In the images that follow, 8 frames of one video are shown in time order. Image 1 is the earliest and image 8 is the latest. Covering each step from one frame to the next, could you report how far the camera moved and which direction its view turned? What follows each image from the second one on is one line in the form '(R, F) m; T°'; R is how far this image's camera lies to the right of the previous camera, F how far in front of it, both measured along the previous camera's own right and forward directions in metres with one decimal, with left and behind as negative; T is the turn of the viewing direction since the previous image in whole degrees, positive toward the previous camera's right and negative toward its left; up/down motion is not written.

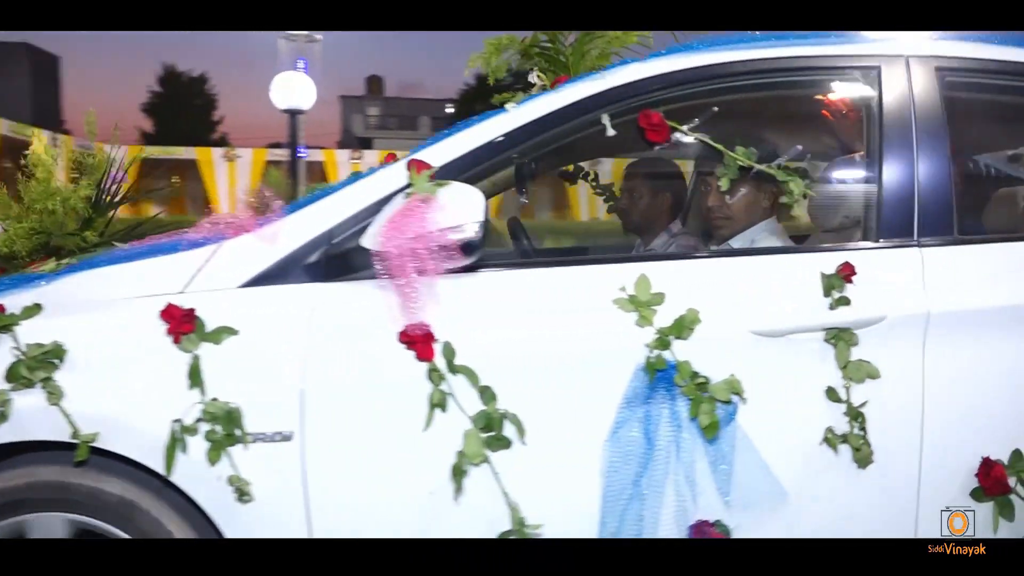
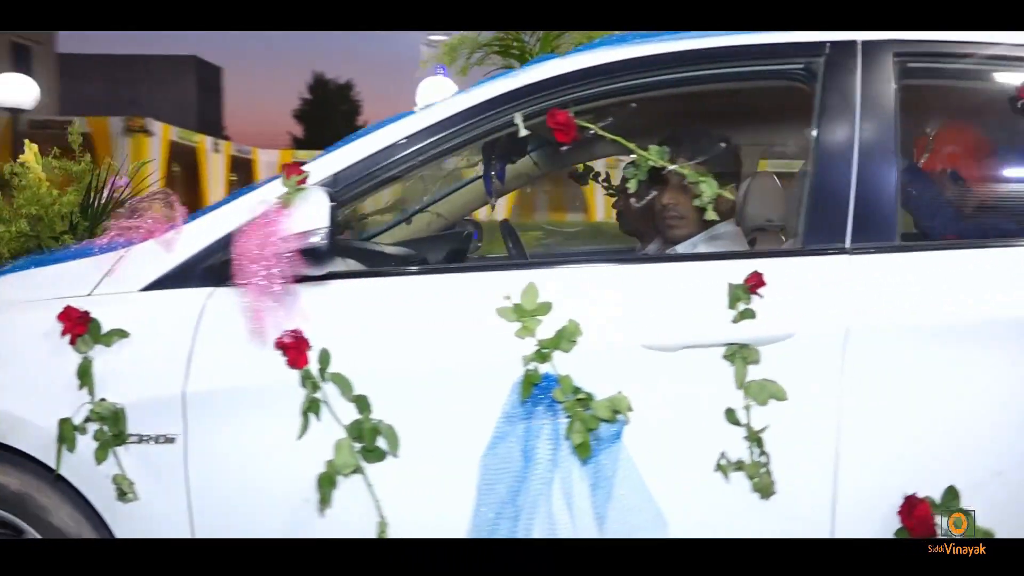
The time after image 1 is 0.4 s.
(+0.6, +0.1) m; -8°
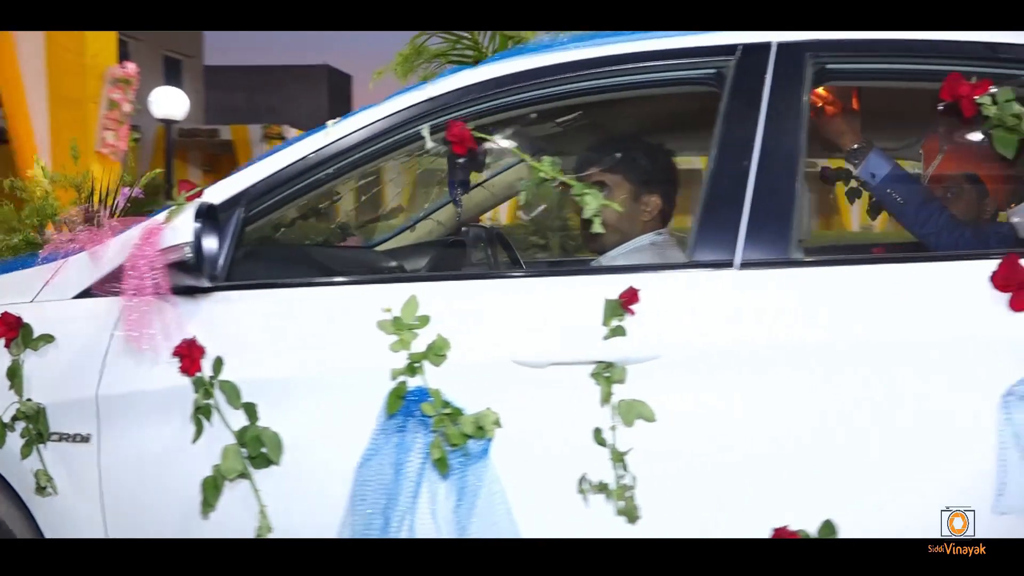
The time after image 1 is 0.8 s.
(+0.5, 0.0) m; -8°
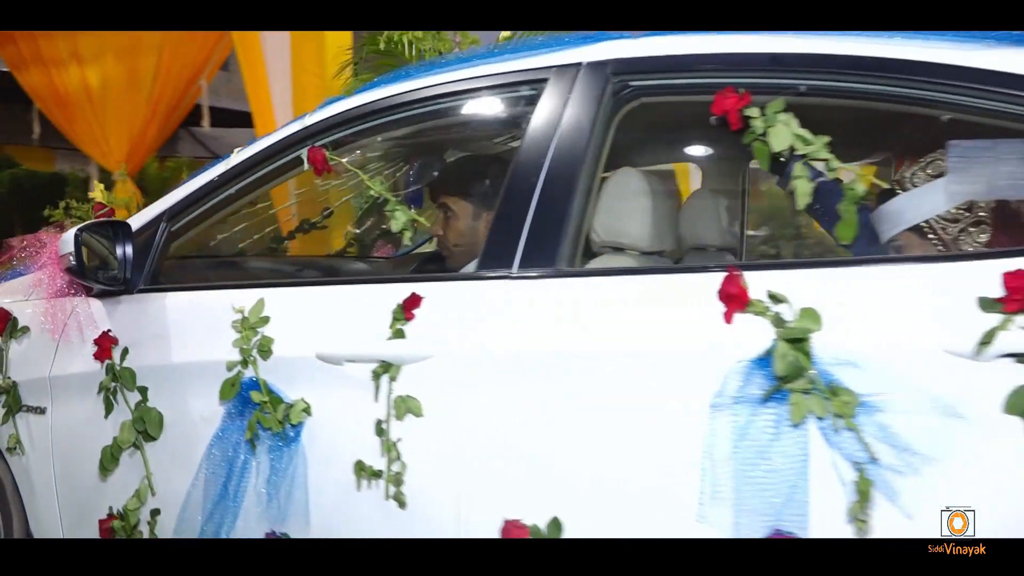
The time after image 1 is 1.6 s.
(+0.9, -0.1) m; -13°
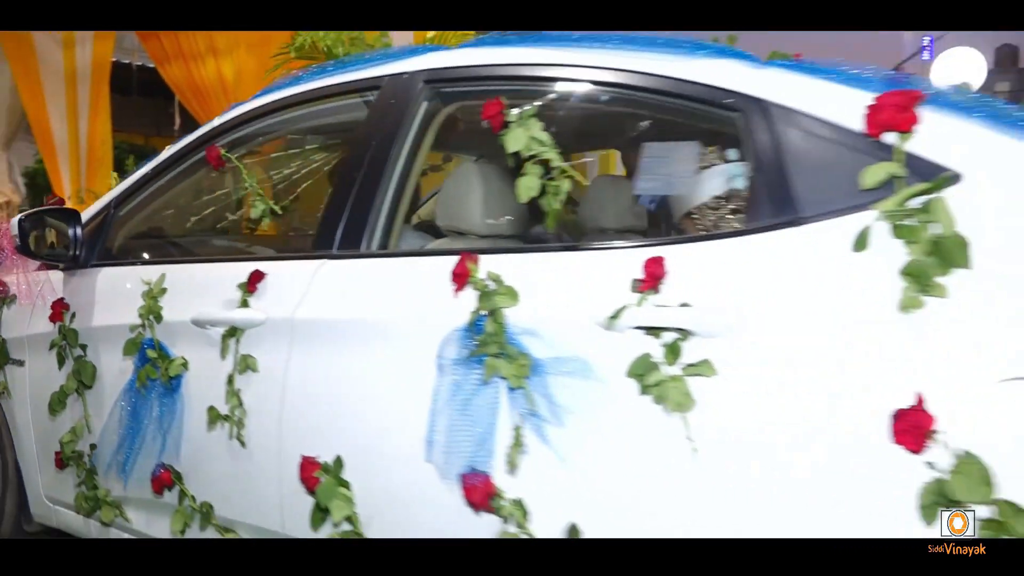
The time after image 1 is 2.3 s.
(+0.8, -0.3) m; -8°
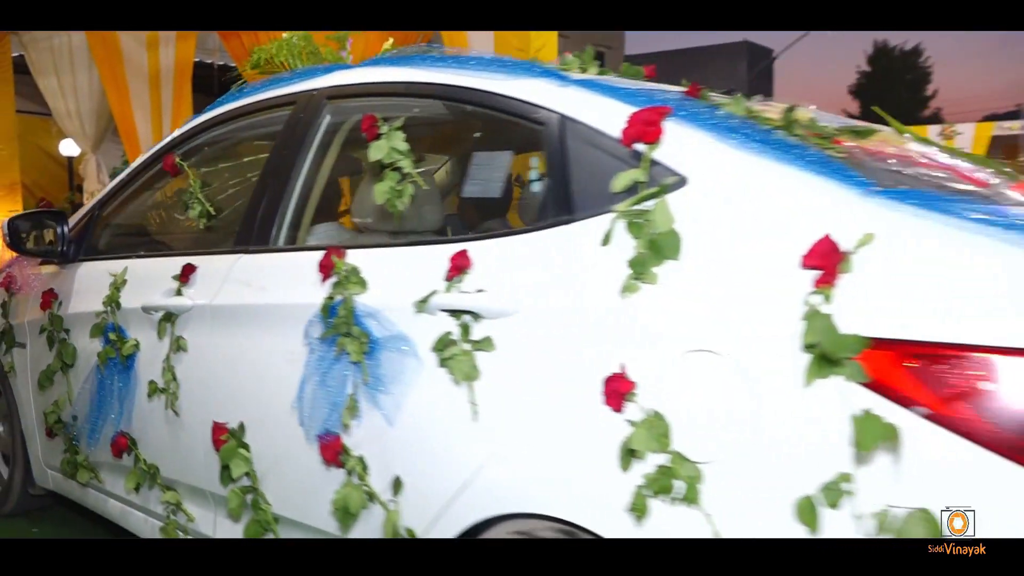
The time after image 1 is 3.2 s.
(+0.6, -0.3) m; -5°
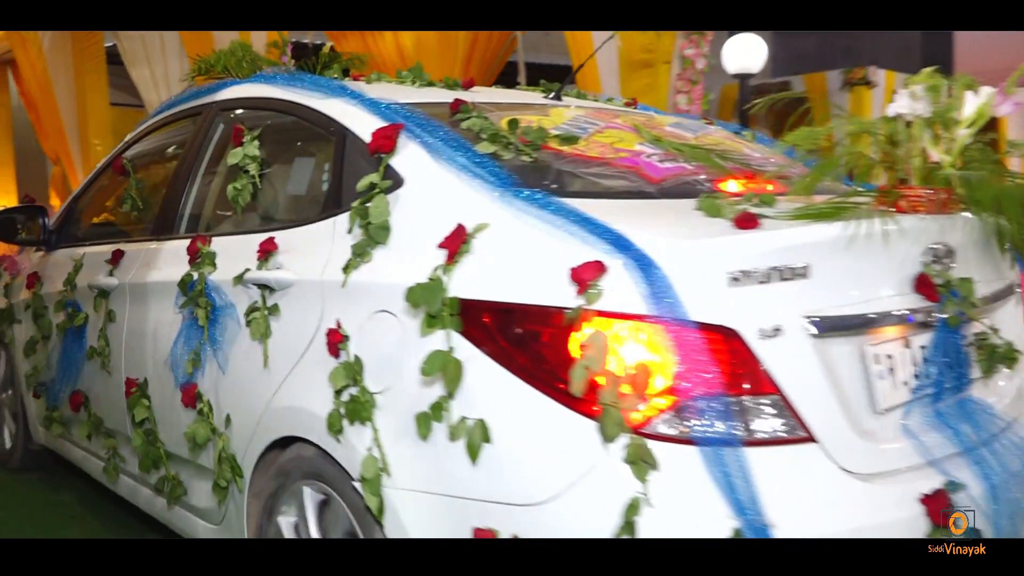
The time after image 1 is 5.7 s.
(+0.8, -0.4) m; -4°
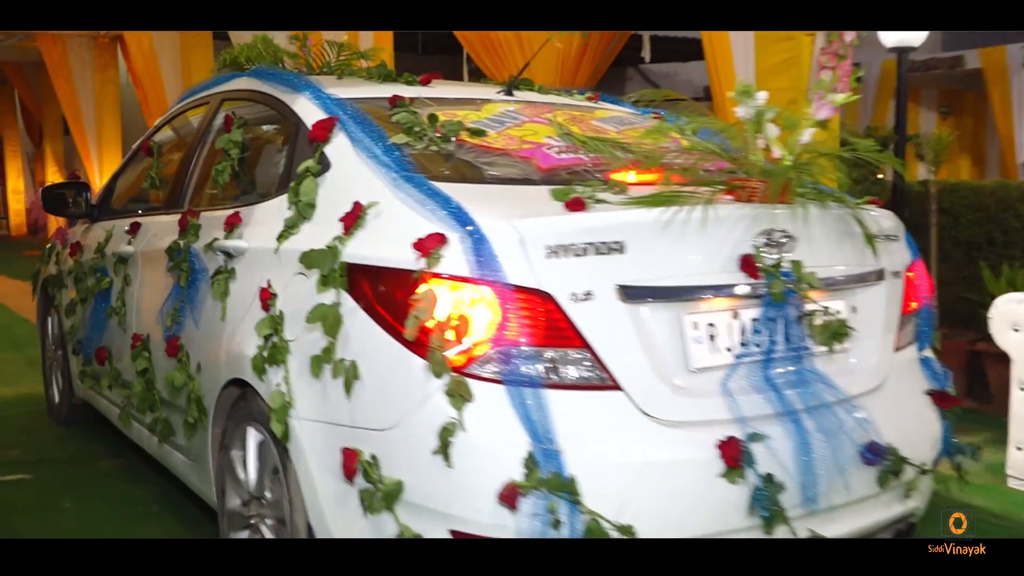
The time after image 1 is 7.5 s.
(+0.5, -0.3) m; -5°
